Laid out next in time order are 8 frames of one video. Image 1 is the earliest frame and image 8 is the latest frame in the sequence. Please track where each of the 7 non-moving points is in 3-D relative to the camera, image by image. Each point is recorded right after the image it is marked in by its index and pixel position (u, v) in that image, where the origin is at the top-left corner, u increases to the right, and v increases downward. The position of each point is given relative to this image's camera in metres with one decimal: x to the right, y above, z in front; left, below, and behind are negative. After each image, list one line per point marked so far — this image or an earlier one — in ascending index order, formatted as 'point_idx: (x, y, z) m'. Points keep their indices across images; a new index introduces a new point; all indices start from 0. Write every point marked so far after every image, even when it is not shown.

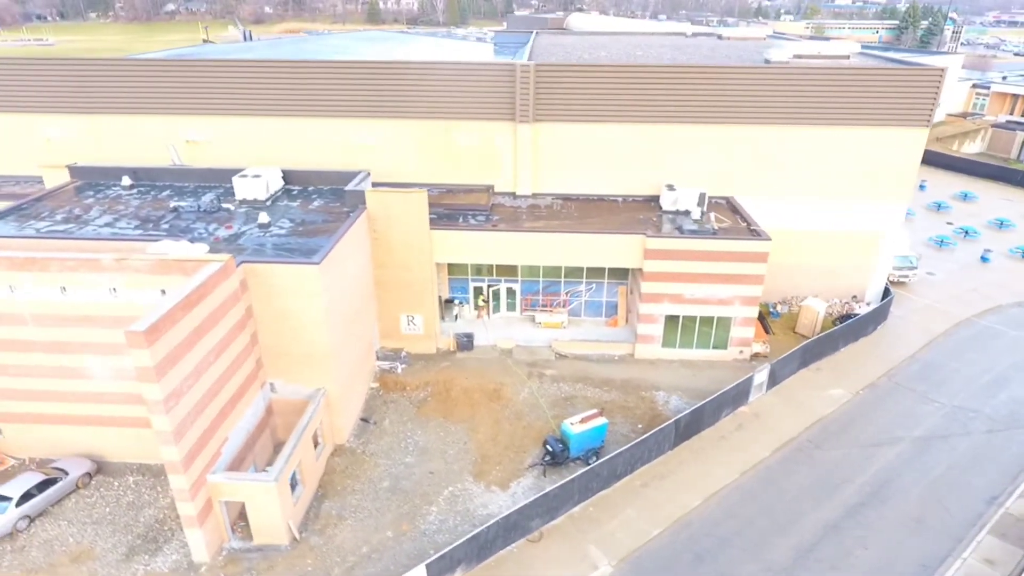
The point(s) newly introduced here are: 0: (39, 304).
0: (-15.0, -0.5, +19.7) m
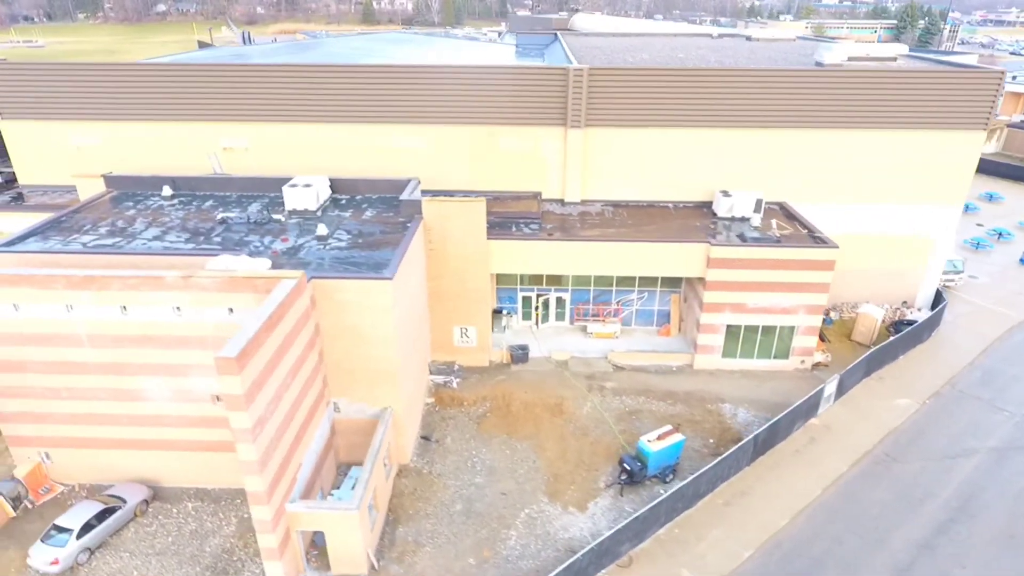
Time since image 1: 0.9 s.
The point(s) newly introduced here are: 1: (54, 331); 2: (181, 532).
0: (-12.5, -1.1, +18.7) m
1: (-13.9, -1.4, +18.9) m
2: (-10.4, -7.8, +19.6) m
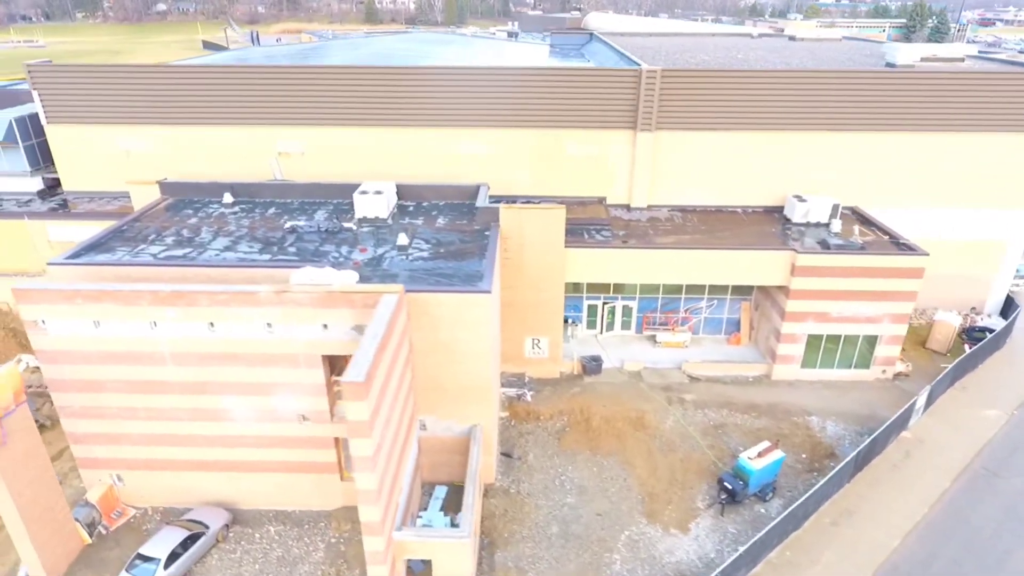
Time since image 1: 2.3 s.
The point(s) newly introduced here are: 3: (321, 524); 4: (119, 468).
0: (-9.4, -1.6, +17.8) m
1: (-10.8, -1.8, +17.9) m
2: (-7.3, -8.2, +18.7) m
3: (-6.1, -7.6, +19.9) m
4: (-12.6, -5.8, +19.8) m
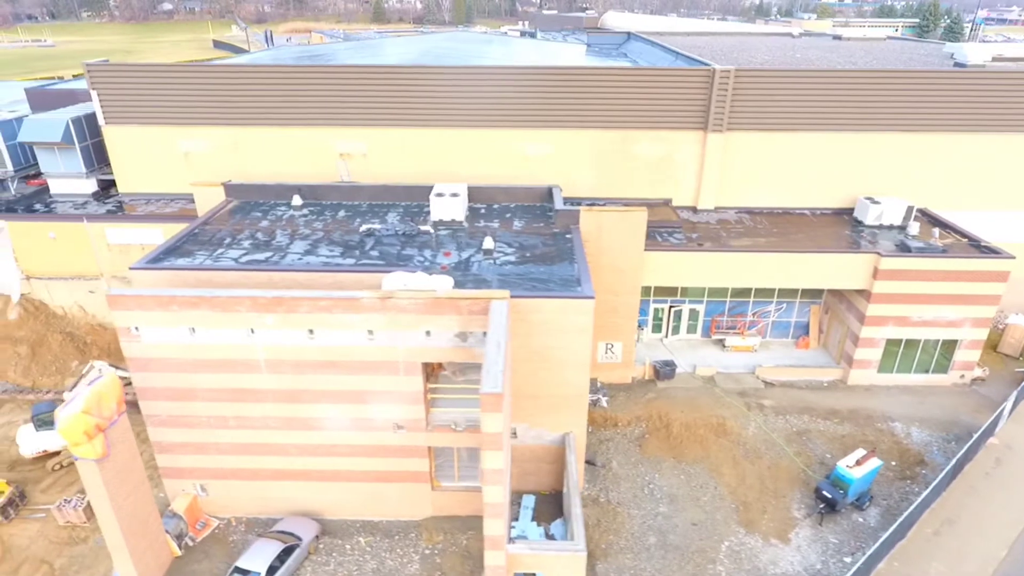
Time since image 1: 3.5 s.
0: (-6.4, -1.7, +17.3) m
1: (-7.9, -2.0, +17.5) m
2: (-4.4, -8.3, +18.2) m
3: (-3.2, -7.7, +19.4) m
4: (-9.6, -5.9, +19.3) m
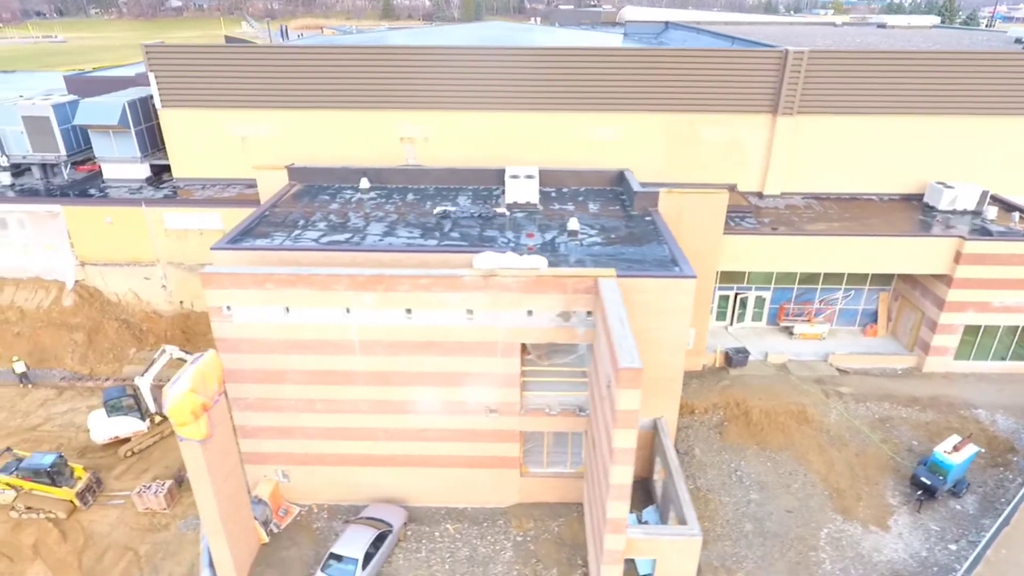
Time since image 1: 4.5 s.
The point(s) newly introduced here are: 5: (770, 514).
0: (-3.7, -1.1, +16.8) m
1: (-5.1, -1.4, +17.0) m
2: (-1.6, -7.8, +17.7) m
3: (-0.4, -7.2, +18.9) m
4: (-6.9, -5.4, +18.8) m
5: (+7.9, -6.9, +19.0) m
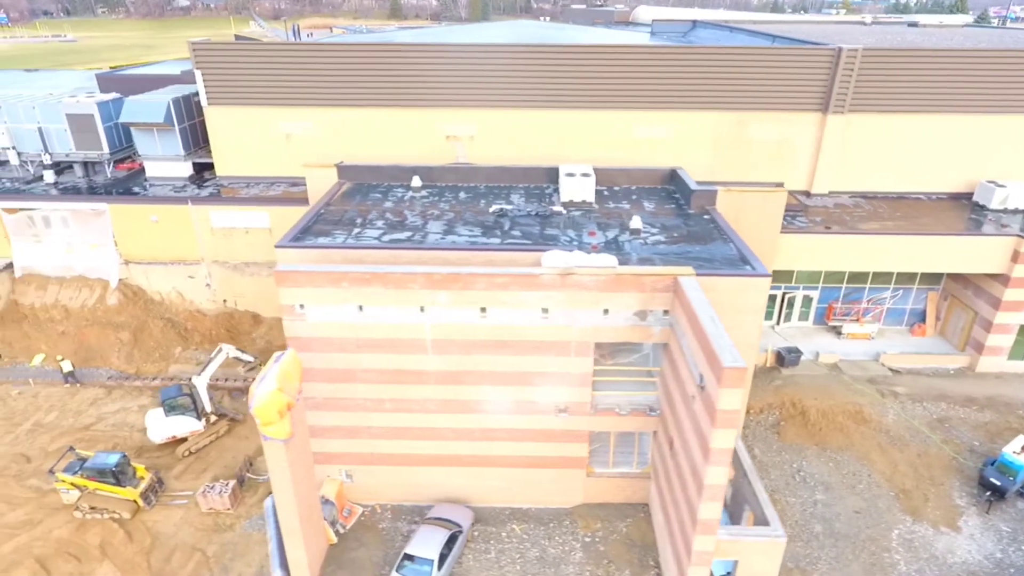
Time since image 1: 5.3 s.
0: (-1.6, -1.1, +16.6) m
1: (-3.1, -1.4, +16.8) m
2: (+0.4, -7.7, +17.6) m
3: (+1.6, -7.1, +18.8) m
4: (-4.9, -5.3, +18.7) m
5: (+9.9, -6.9, +18.8) m
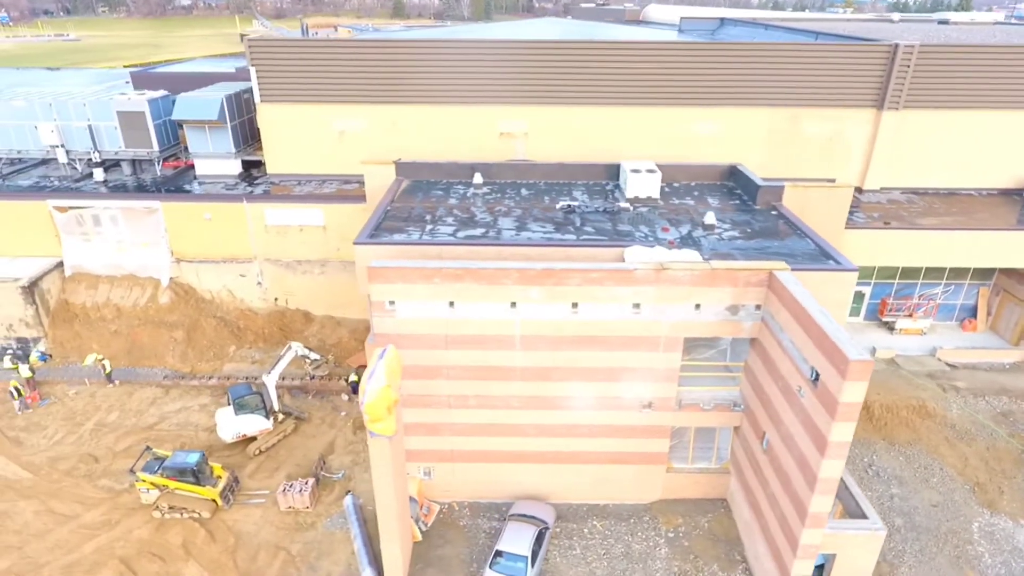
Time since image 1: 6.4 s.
0: (+0.8, -1.0, +16.6) m
1: (-0.6, -1.2, +16.8) m
2: (+2.9, -7.6, +17.5) m
3: (+4.1, -7.0, +18.7) m
4: (-2.4, -5.2, +18.6) m
5: (+12.3, -6.7, +18.9) m
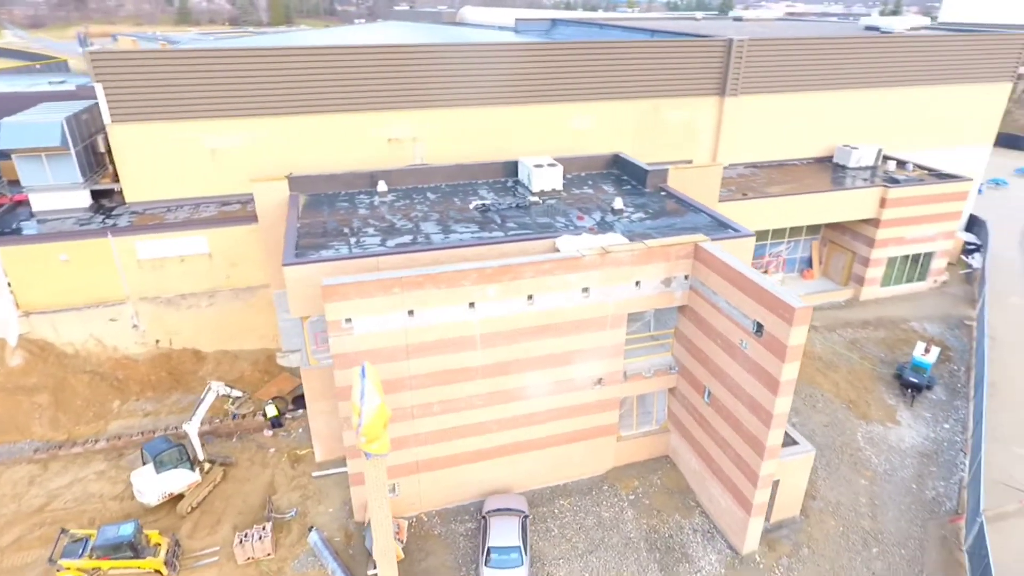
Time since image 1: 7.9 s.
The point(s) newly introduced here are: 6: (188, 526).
0: (-0.3, -0.9, +17.0) m
1: (-1.7, -1.3, +16.8) m
2: (+2.3, -7.2, +18.5) m
3: (+3.0, -6.5, +20.0) m
4: (-3.4, -5.5, +18.2) m
5: (+10.9, -5.2, +22.3) m
6: (-9.6, -7.0, +18.2) m
